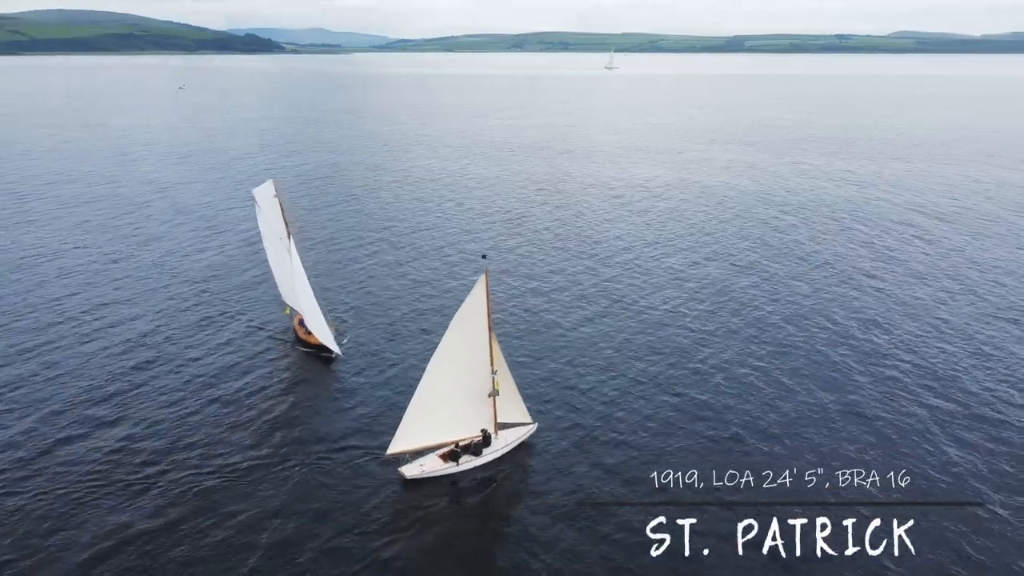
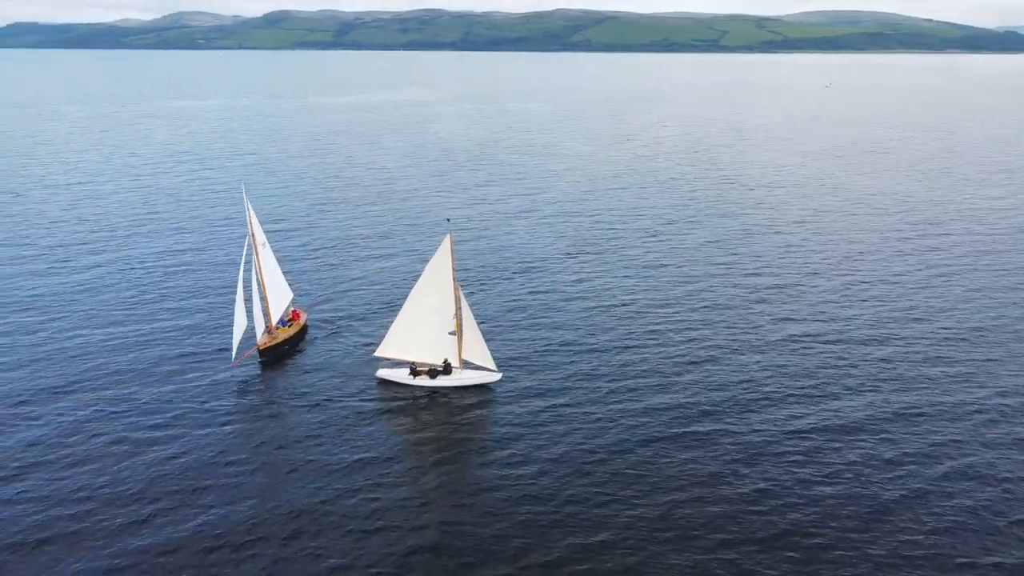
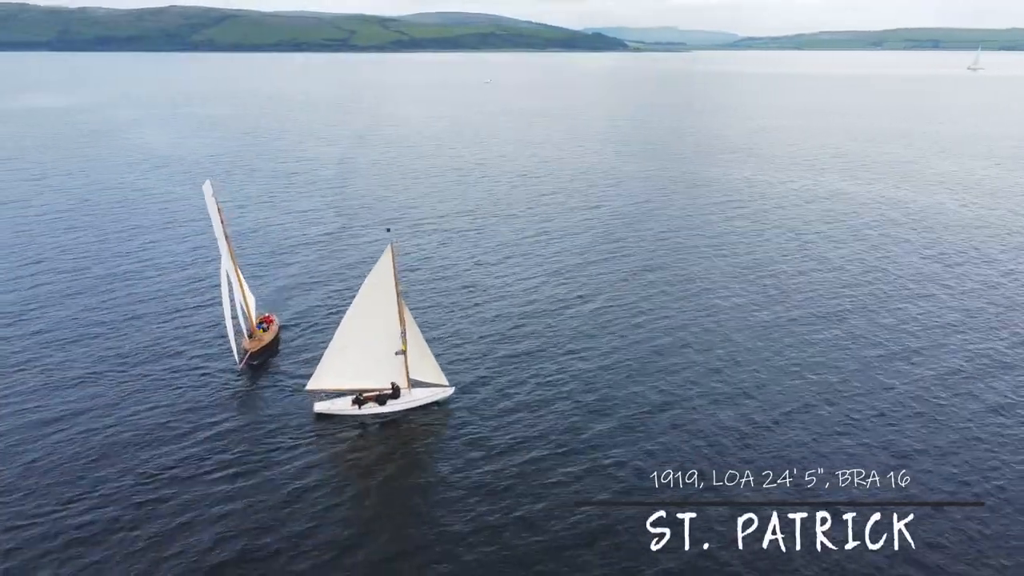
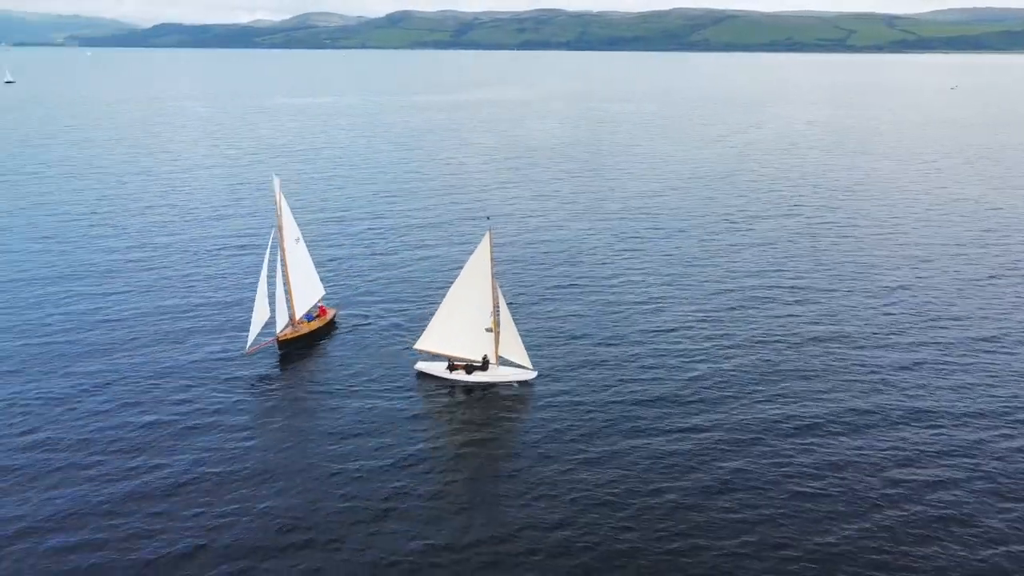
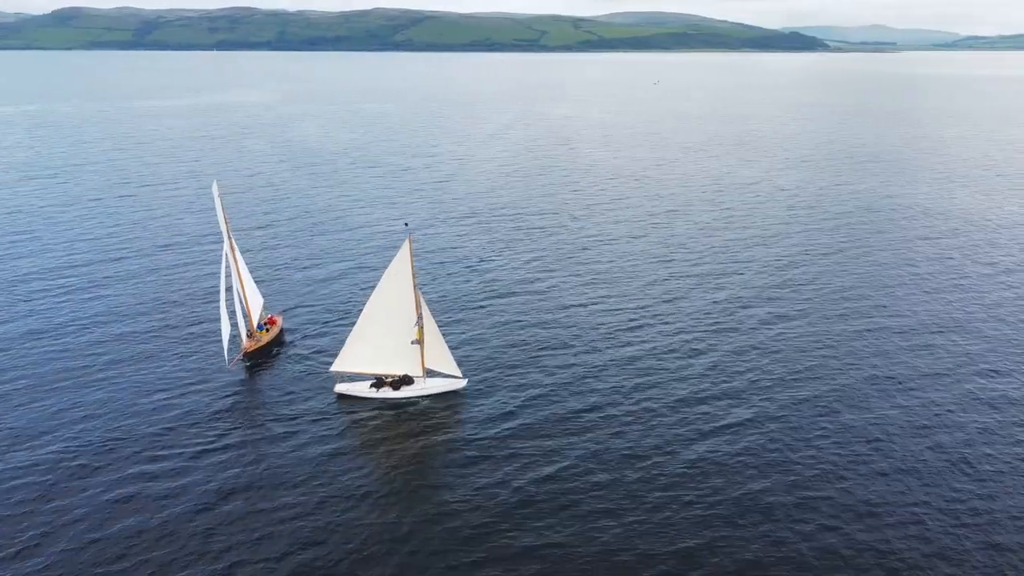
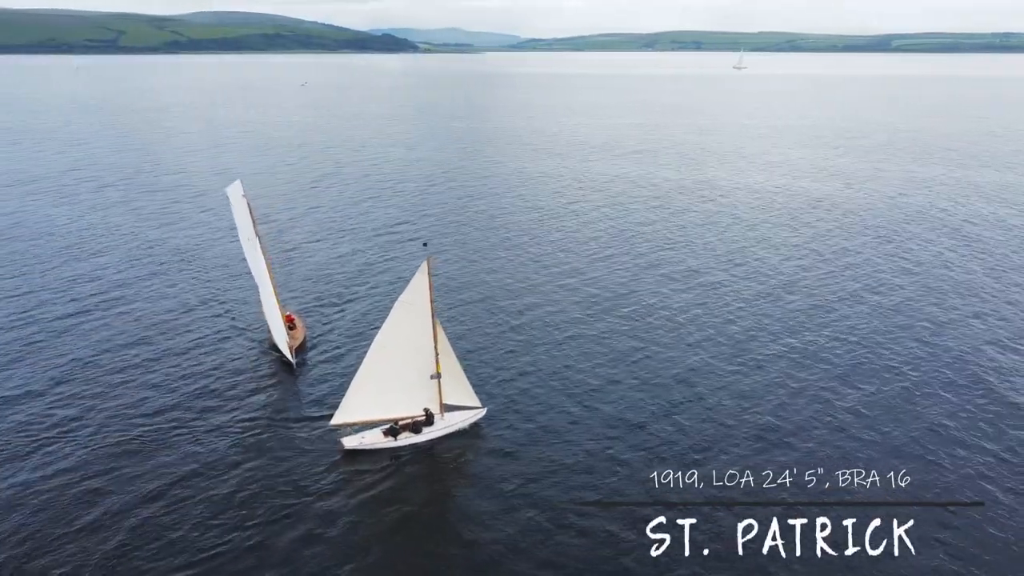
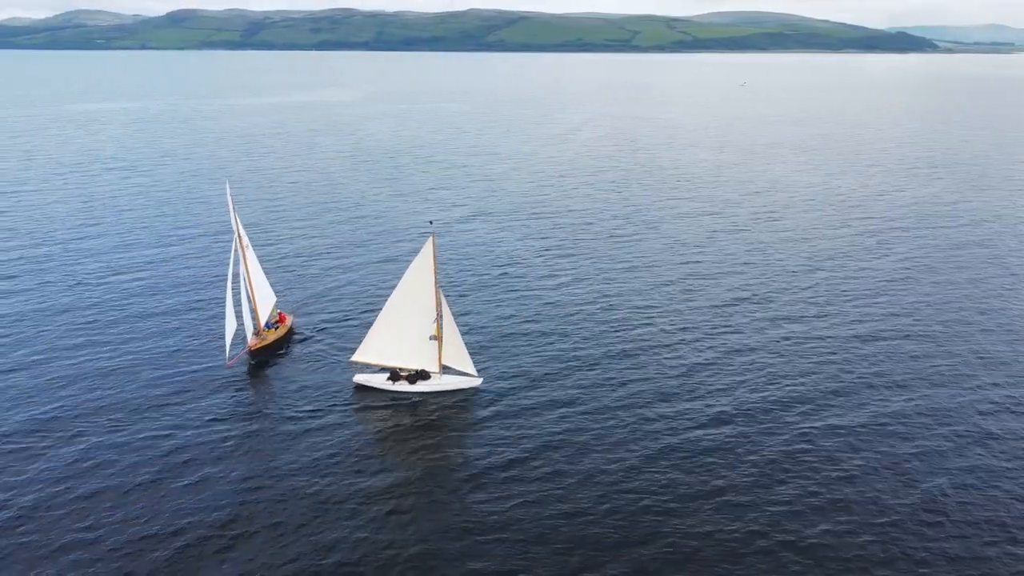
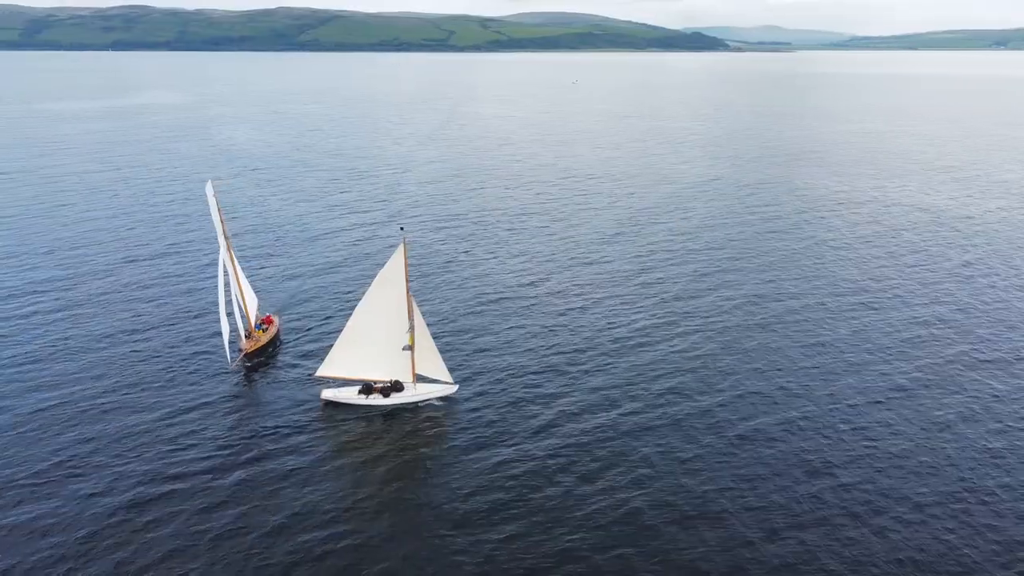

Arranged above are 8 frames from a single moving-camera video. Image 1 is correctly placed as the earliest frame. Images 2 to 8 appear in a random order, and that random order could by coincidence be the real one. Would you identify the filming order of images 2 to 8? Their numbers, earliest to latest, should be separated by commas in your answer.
6, 3, 8, 5, 7, 2, 4
